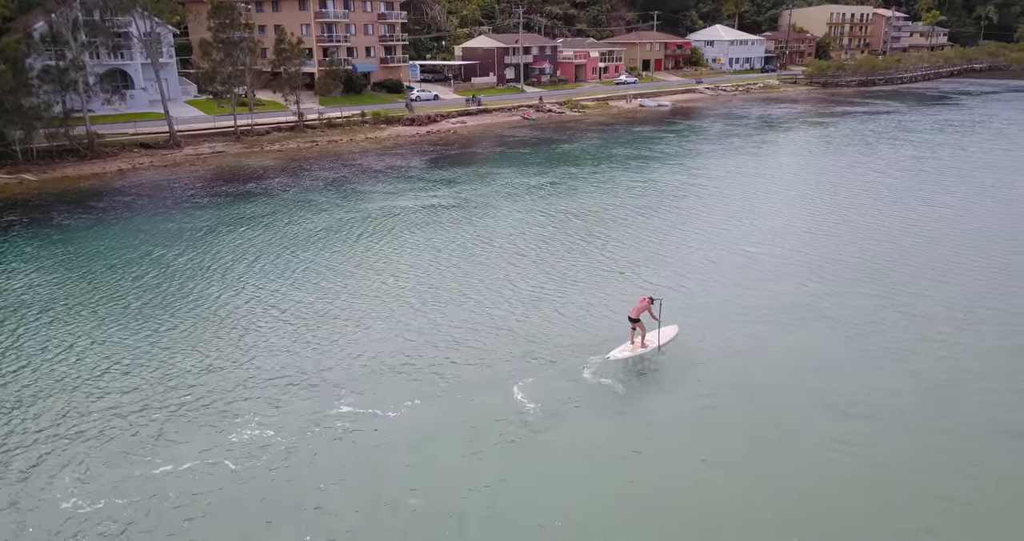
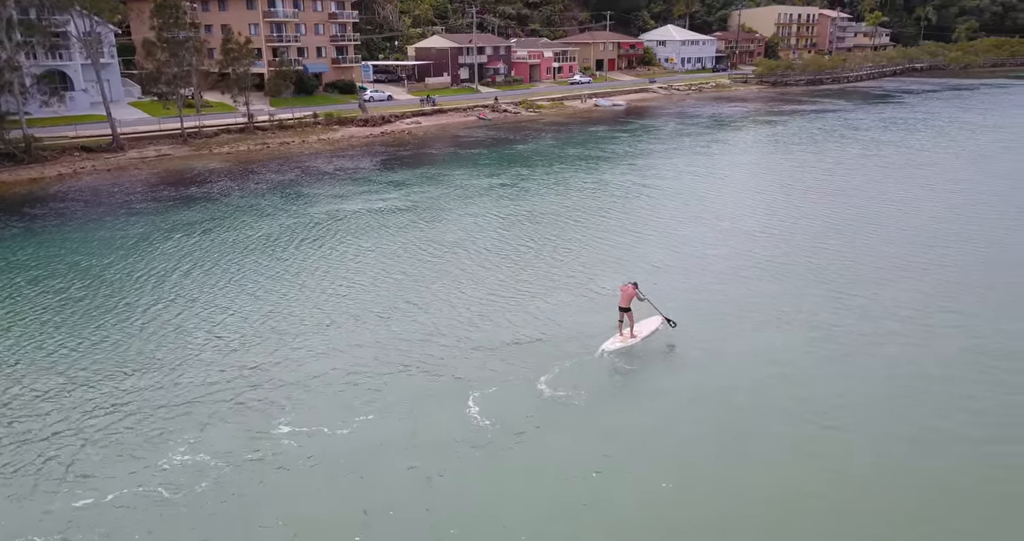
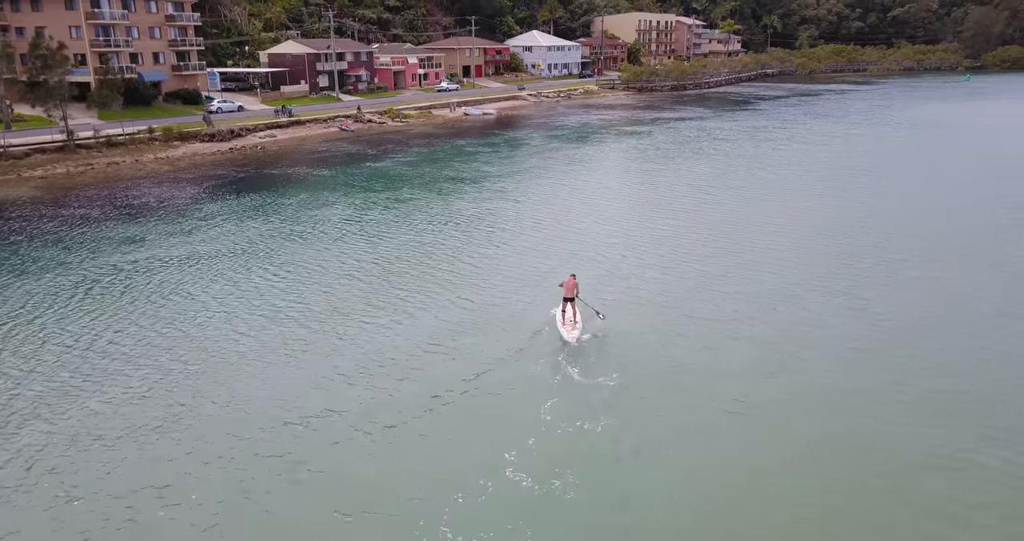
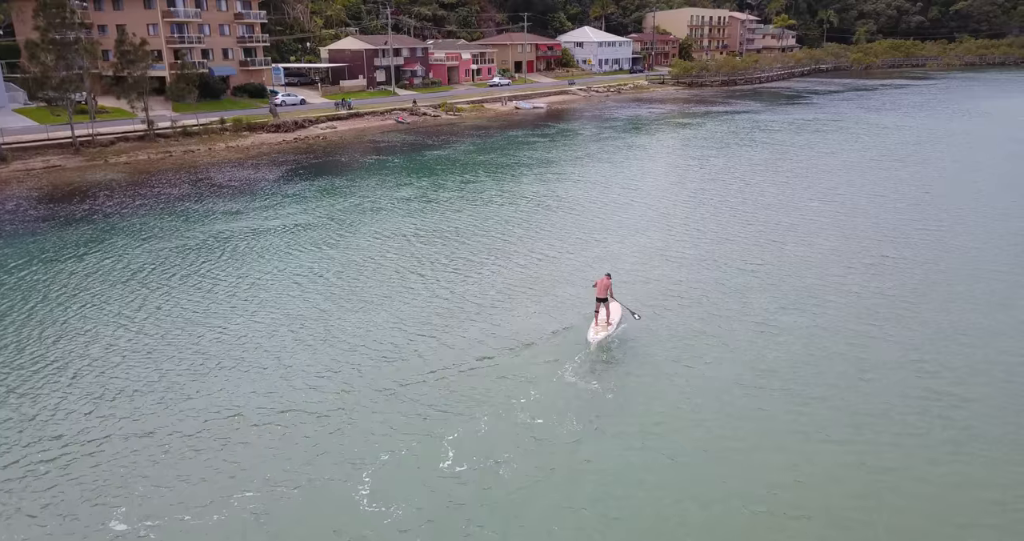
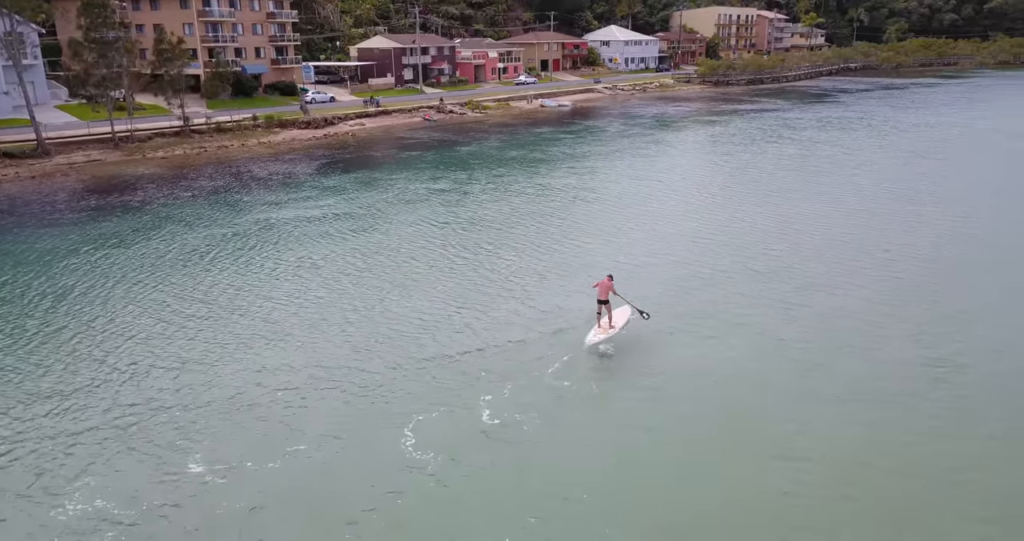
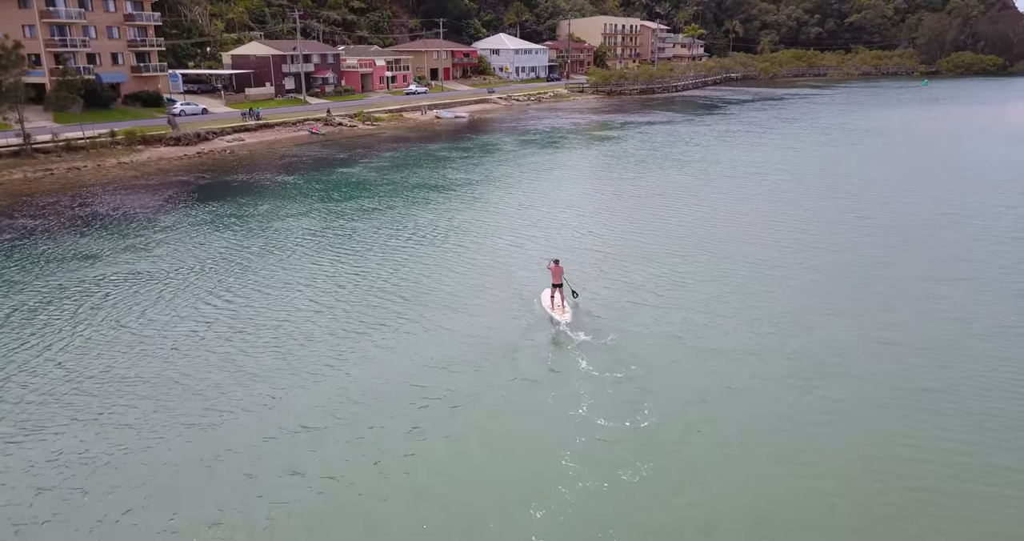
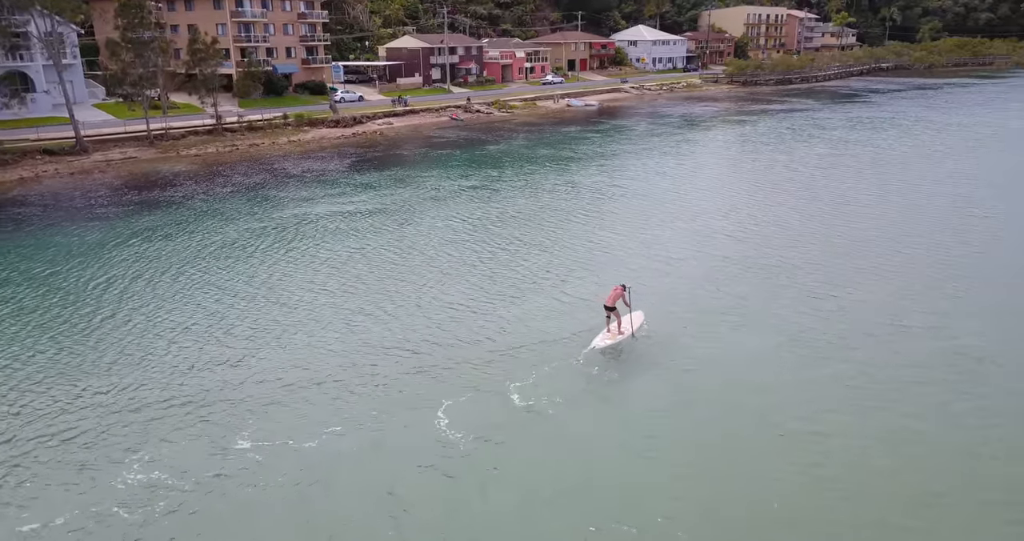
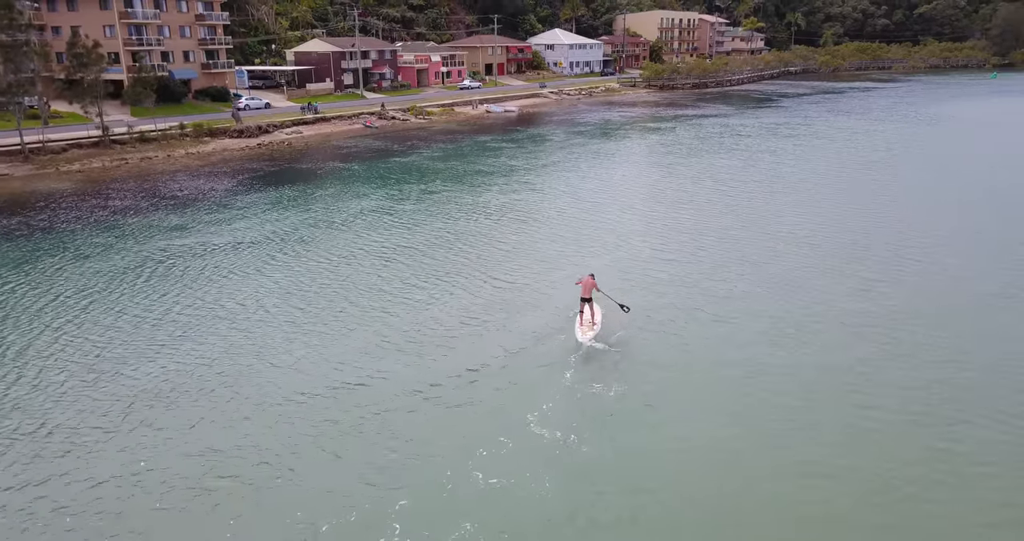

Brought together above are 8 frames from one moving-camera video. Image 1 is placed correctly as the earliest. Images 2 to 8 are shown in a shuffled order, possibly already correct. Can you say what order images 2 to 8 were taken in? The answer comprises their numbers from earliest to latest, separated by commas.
2, 7, 5, 4, 8, 3, 6
